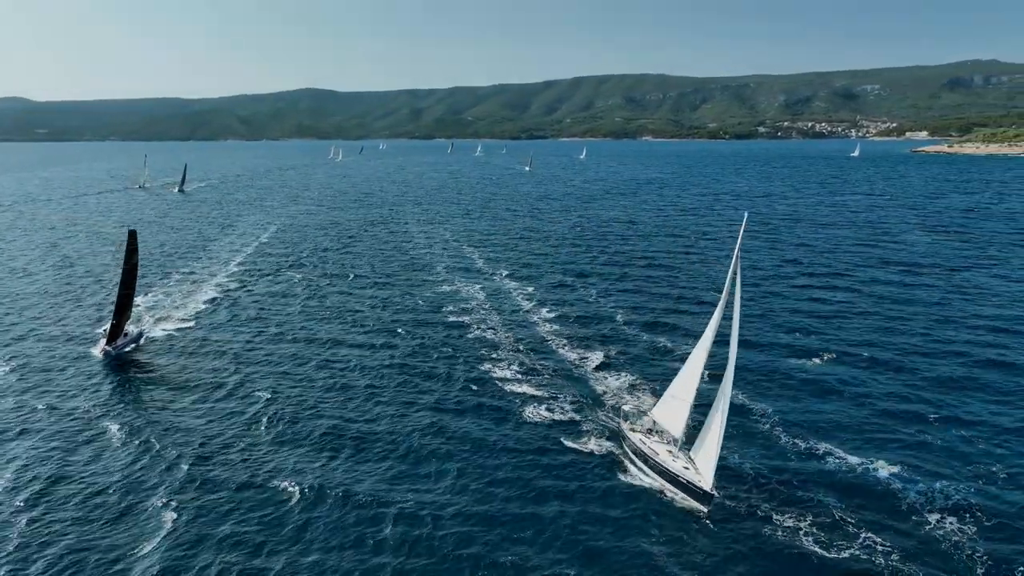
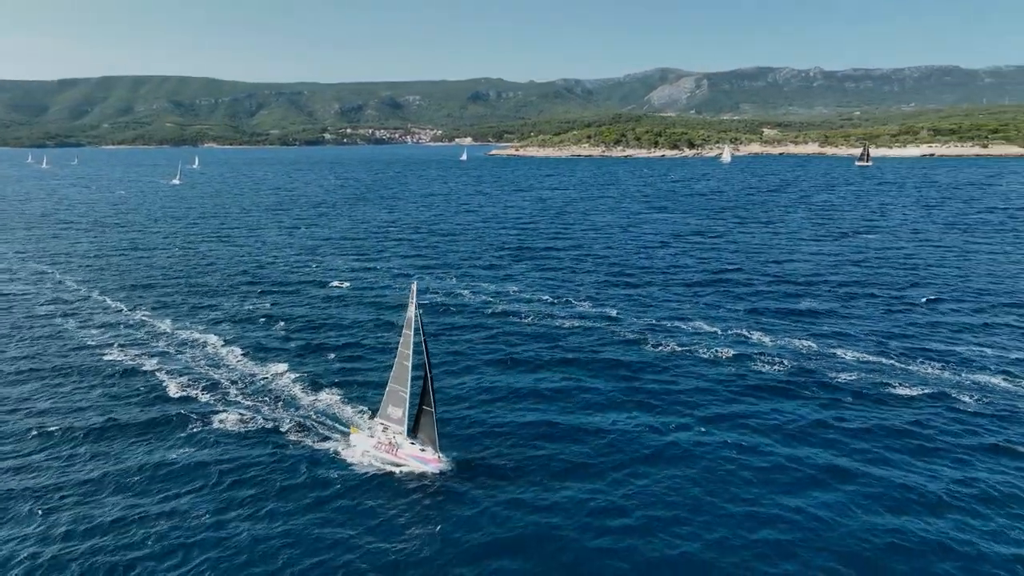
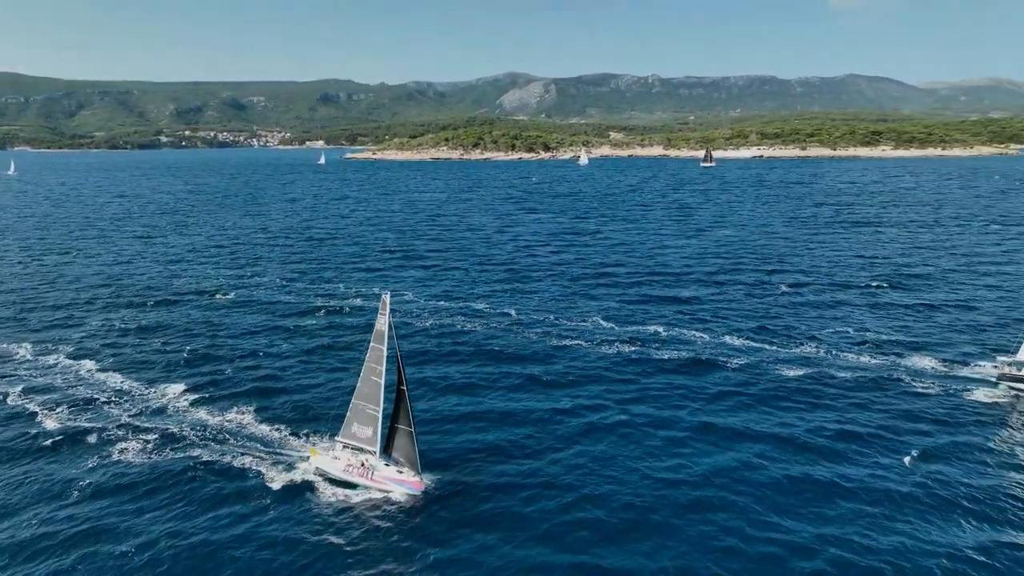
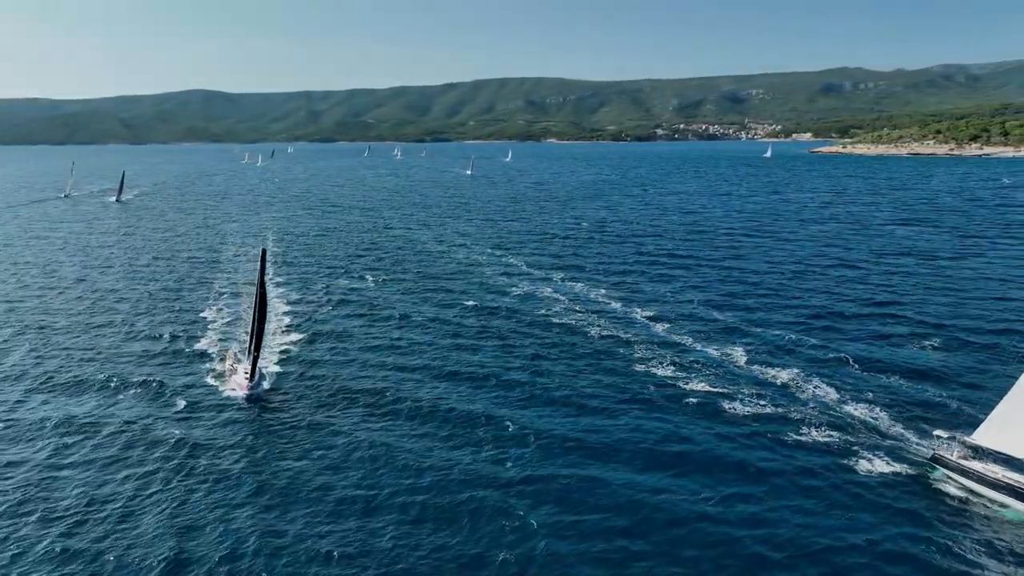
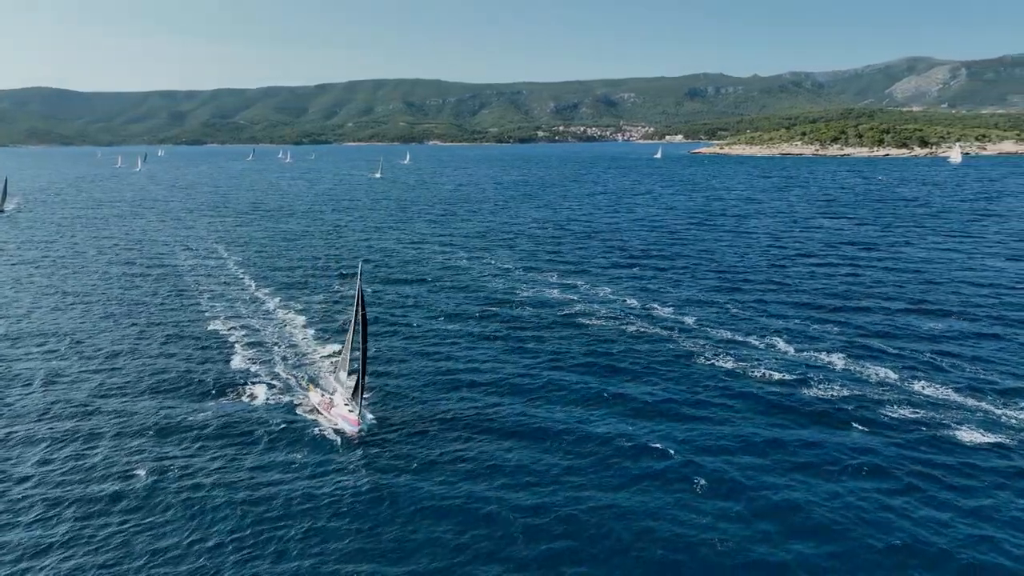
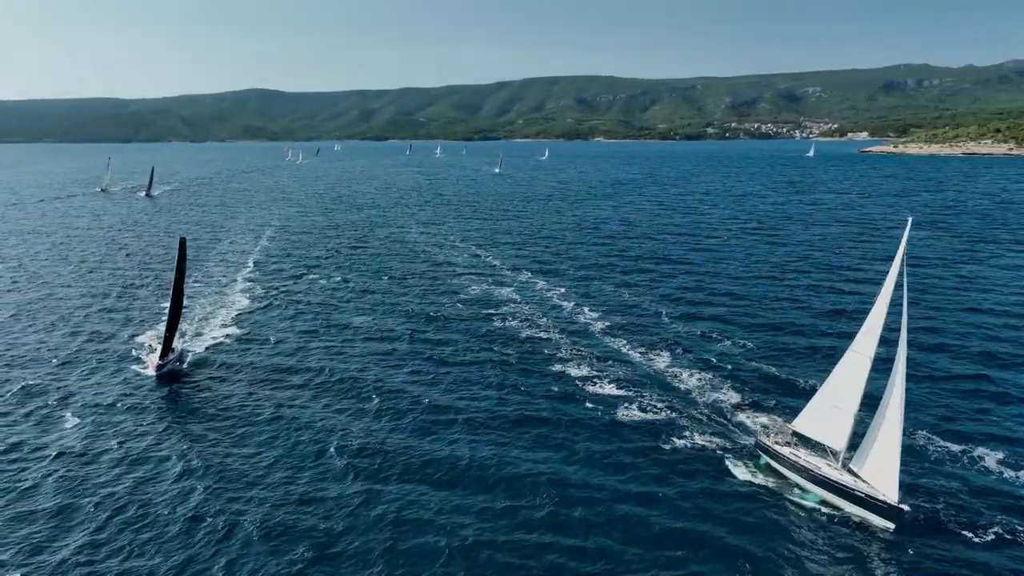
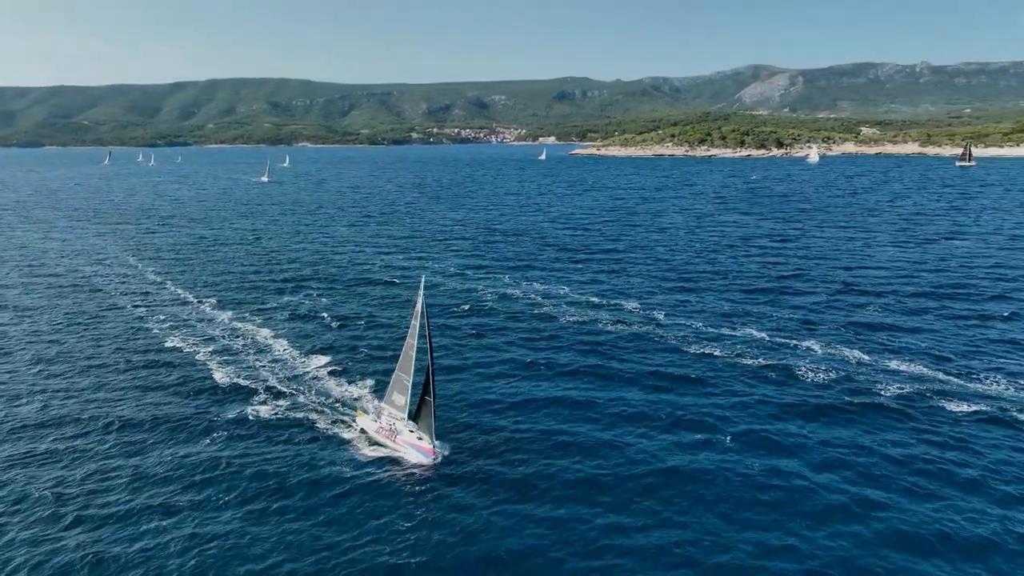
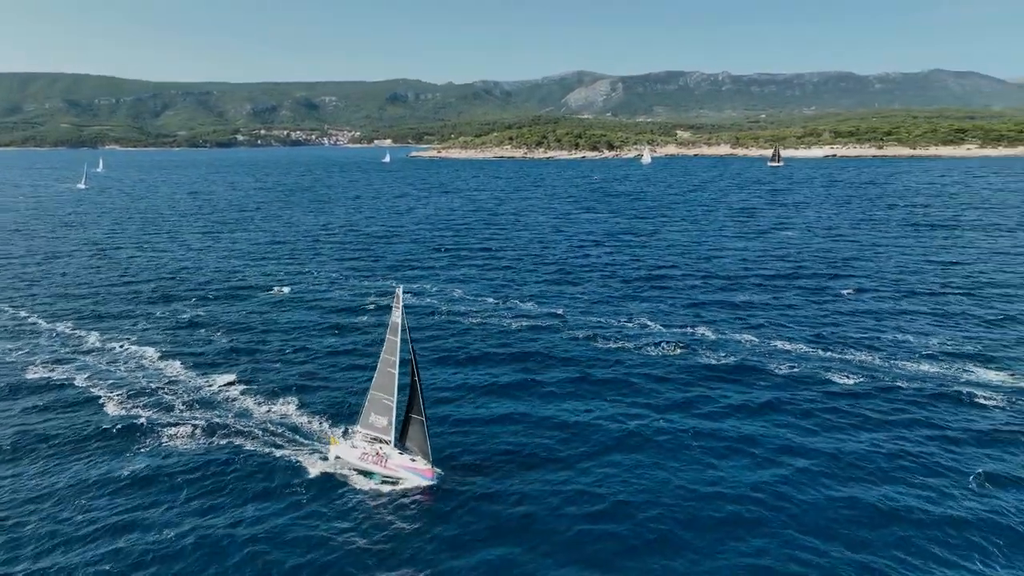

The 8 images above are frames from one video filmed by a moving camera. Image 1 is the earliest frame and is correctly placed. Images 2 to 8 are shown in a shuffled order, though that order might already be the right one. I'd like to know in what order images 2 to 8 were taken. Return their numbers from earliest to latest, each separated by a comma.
6, 4, 5, 7, 2, 8, 3
